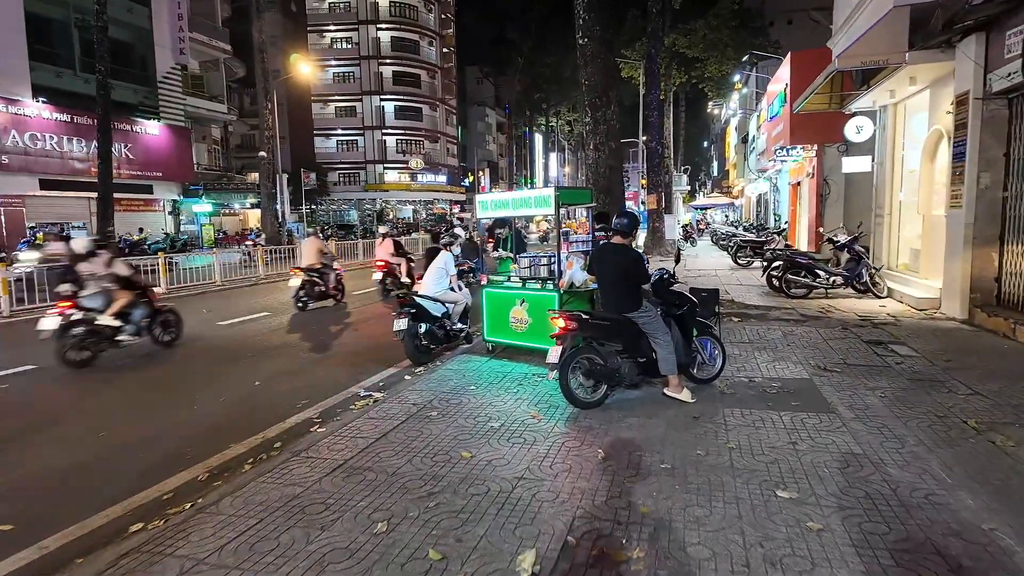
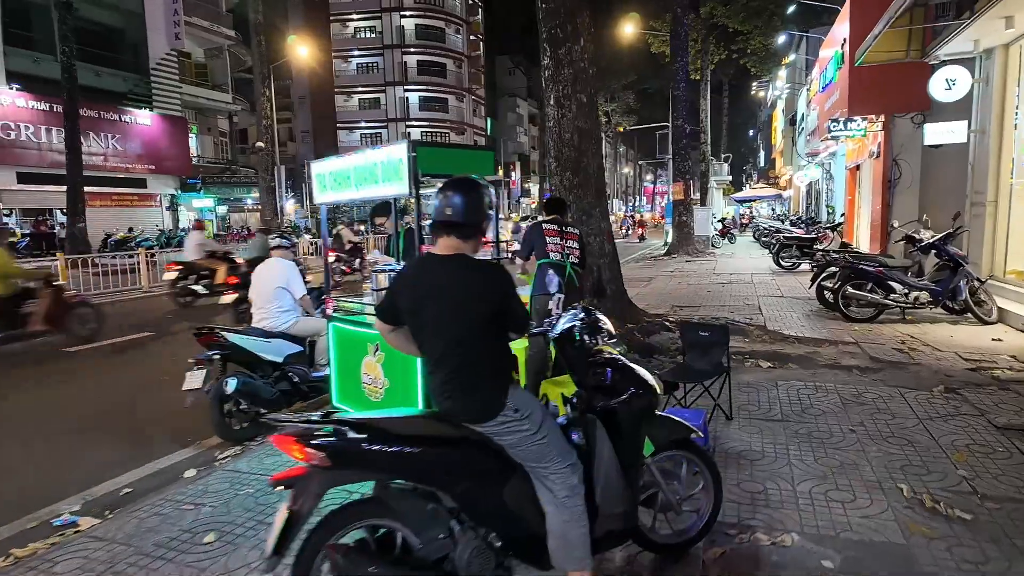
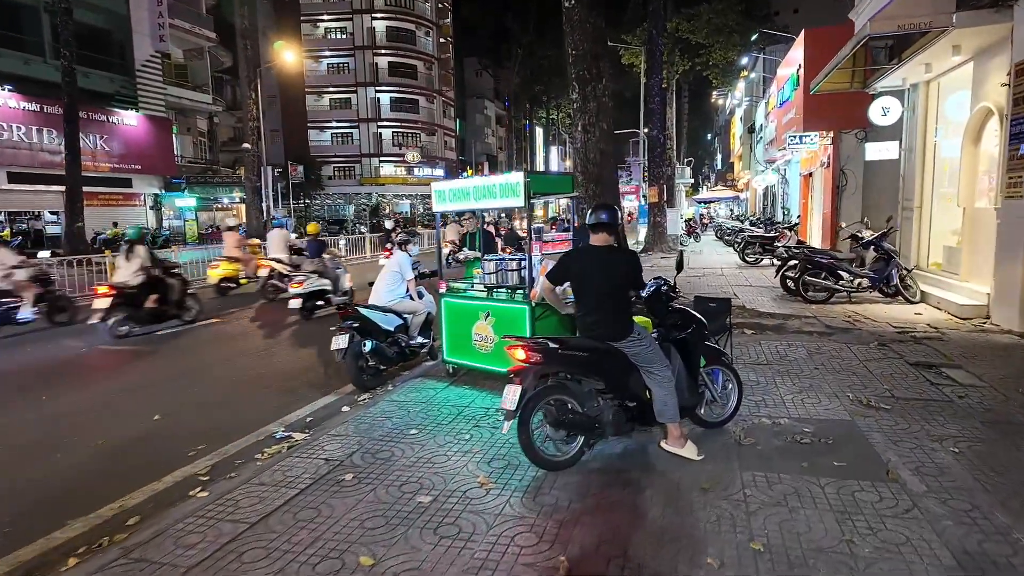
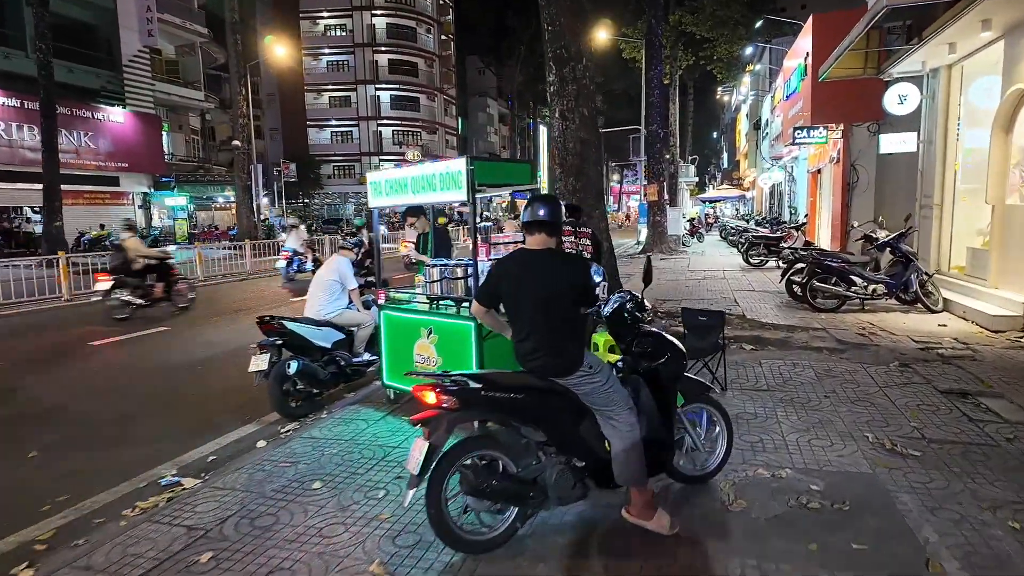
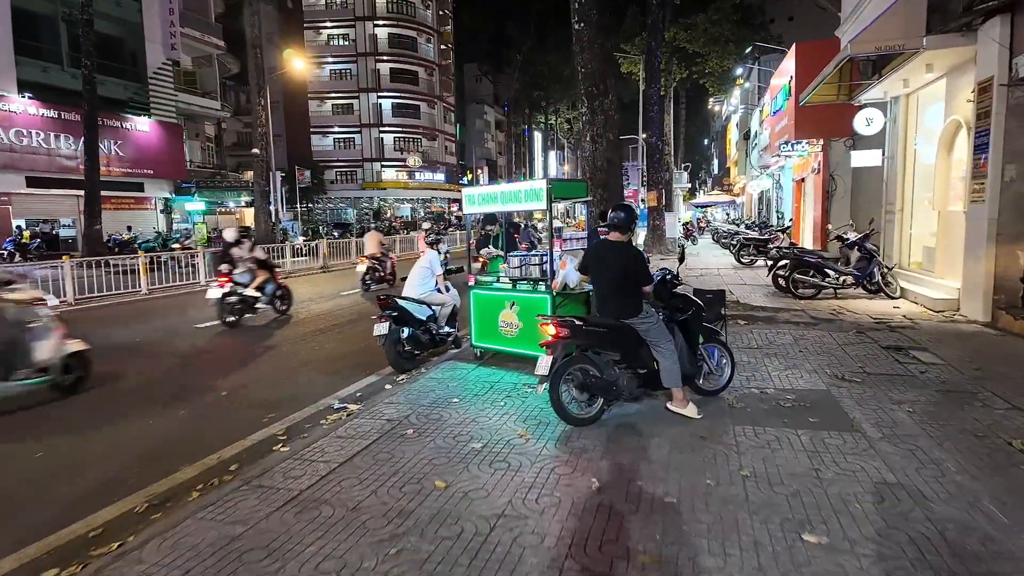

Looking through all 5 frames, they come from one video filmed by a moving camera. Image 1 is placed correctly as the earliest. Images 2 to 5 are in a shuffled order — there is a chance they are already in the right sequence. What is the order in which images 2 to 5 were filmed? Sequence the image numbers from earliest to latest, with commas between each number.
5, 3, 4, 2
